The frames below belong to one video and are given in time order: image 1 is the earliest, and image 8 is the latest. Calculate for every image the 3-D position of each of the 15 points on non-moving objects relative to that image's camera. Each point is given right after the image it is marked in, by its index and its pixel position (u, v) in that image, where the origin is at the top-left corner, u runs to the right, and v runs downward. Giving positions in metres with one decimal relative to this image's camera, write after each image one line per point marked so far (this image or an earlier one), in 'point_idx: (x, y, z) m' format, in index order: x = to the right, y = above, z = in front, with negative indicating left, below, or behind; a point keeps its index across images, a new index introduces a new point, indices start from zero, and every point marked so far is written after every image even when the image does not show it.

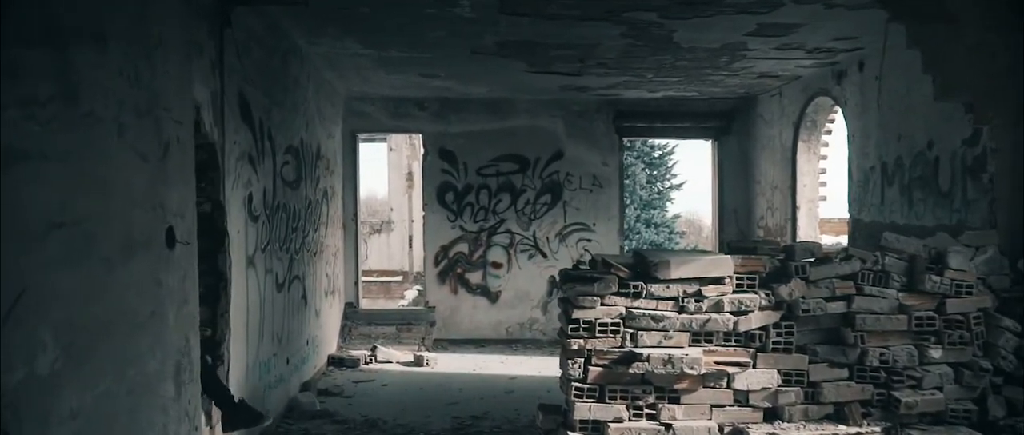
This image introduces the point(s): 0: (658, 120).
0: (+2.0, +1.3, +9.8) m
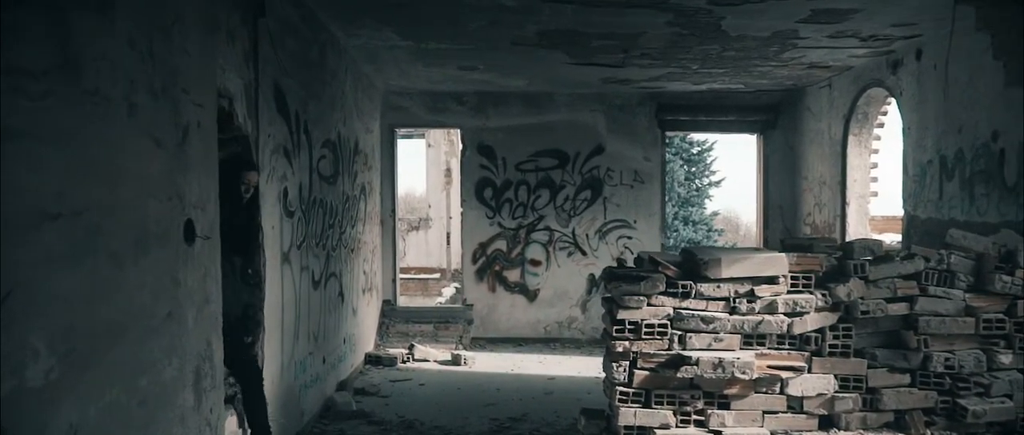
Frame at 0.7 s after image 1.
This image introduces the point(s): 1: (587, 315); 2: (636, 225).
0: (+2.5, +1.4, +9.5) m
1: (+1.0, -1.3, +9.5) m
2: (+1.6, -0.1, +9.5) m
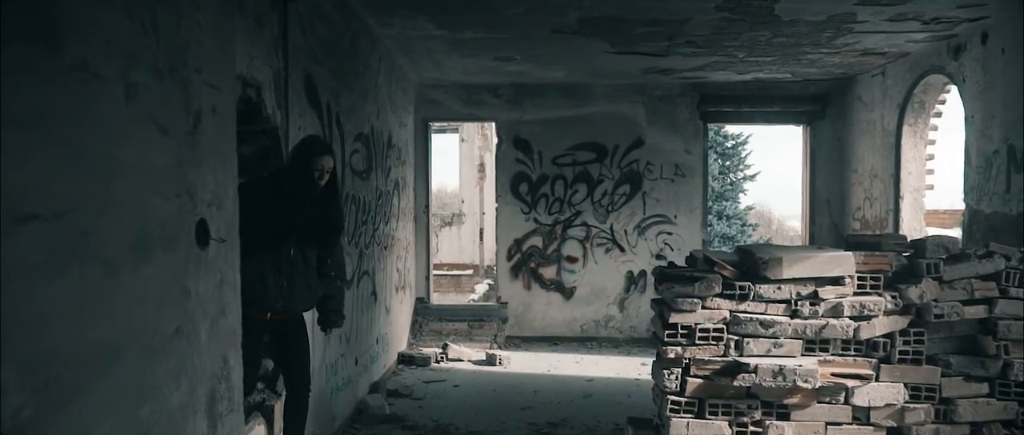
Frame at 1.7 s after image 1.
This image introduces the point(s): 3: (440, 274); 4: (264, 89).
0: (+3.0, +1.4, +9.1) m
1: (+1.5, -1.2, +9.2) m
2: (+2.1, 0.0, +9.2) m
3: (-1.5, -1.2, +15.7) m
4: (-1.3, +0.7, +3.8) m
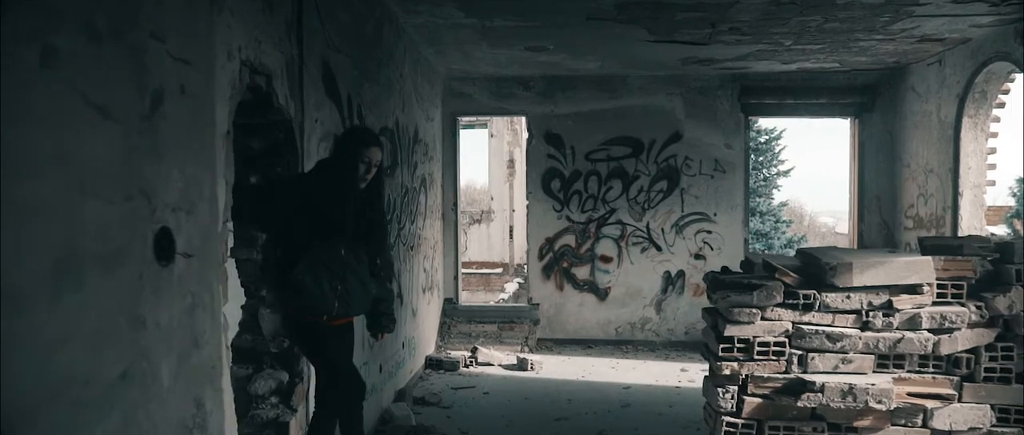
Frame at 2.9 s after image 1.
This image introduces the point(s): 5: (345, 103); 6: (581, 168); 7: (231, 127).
0: (+3.3, +1.5, +8.6) m
1: (+1.8, -1.2, +8.8) m
2: (+2.5, 0.0, +8.7) m
3: (-0.9, -1.2, +15.4) m
4: (-1.1, +0.7, +3.4) m
5: (-1.1, +0.7, +4.6) m
6: (+0.8, +0.6, +8.8) m
7: (-1.2, +0.4, +2.9) m
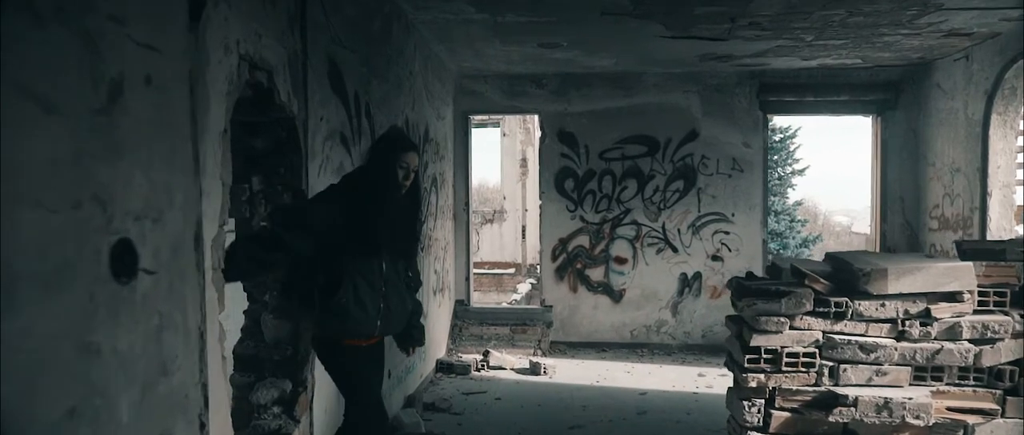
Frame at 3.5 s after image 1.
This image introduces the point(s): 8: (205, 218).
0: (+3.5, +1.5, +8.4) m
1: (+2.0, -1.2, +8.6) m
2: (+2.6, 0.0, +8.5) m
3: (-0.6, -1.2, +15.2) m
4: (-1.1, +0.6, +3.3) m
5: (-1.0, +0.7, +4.4) m
6: (+1.0, +0.6, +8.6) m
7: (-1.1, +0.4, +2.7) m
8: (-1.1, 0.0, +2.6) m
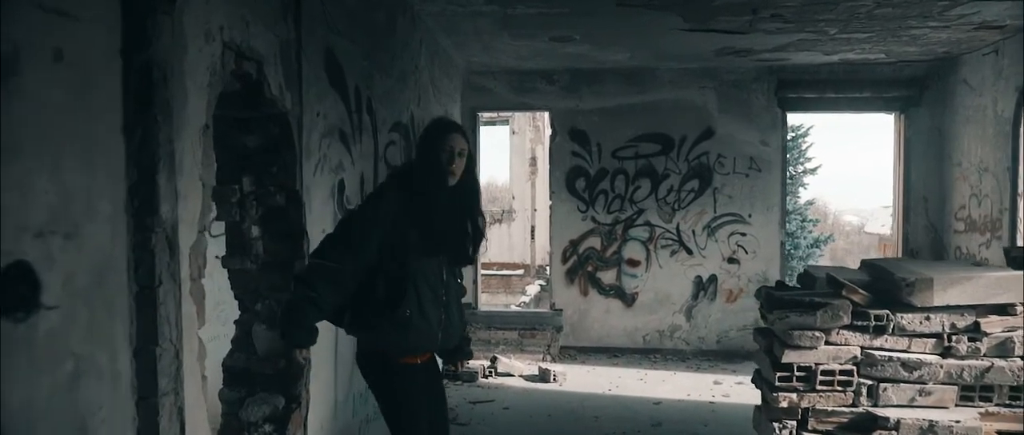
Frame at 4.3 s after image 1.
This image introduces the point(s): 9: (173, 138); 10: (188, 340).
0: (+3.6, +1.4, +8.1) m
1: (+2.1, -1.2, +8.3) m
2: (+2.7, 0.0, +8.2) m
3: (-0.5, -1.2, +15.0) m
4: (-1.0, +0.6, +3.0) m
5: (-0.9, +0.7, +4.2) m
6: (+1.1, +0.6, +8.3) m
7: (-1.1, +0.3, +2.5) m
8: (-1.1, 0.0, +2.4) m
9: (-1.1, +0.3, +2.3) m
10: (-1.1, -0.4, +2.4) m
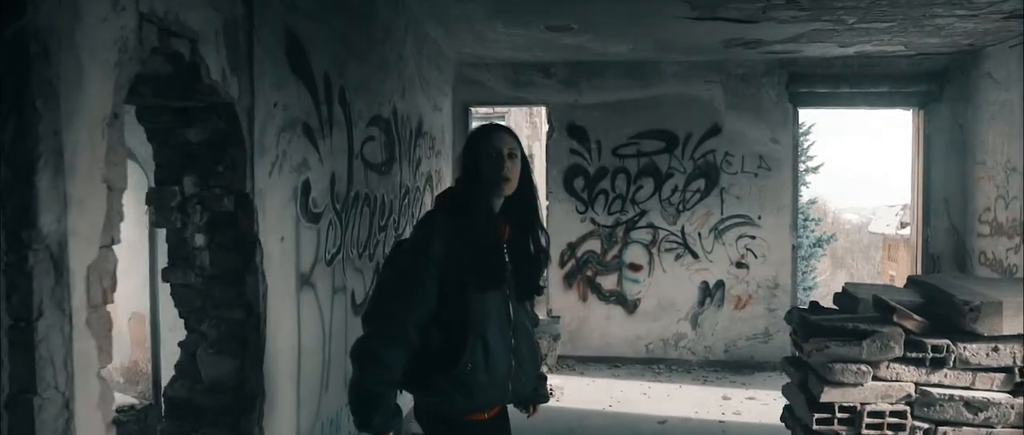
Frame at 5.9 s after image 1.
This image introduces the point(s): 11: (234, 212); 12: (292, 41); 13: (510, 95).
0: (+3.5, +1.4, +7.6) m
1: (+2.0, -1.2, +7.8) m
2: (+2.7, -0.1, +7.7) m
3: (-0.5, -1.1, +14.5) m
4: (-1.1, +0.6, +2.5) m
5: (-1.0, +0.7, +3.7) m
6: (+1.0, +0.6, +7.8) m
7: (-1.1, +0.3, +2.0) m
8: (-1.1, -0.1, +1.9) m
9: (-1.1, +0.2, +1.8) m
10: (-1.1, -0.4, +1.9) m
11: (-1.1, 0.0, +2.9) m
12: (-1.0, +0.8, +3.3) m
13: (0.0, +1.3, +7.8) m
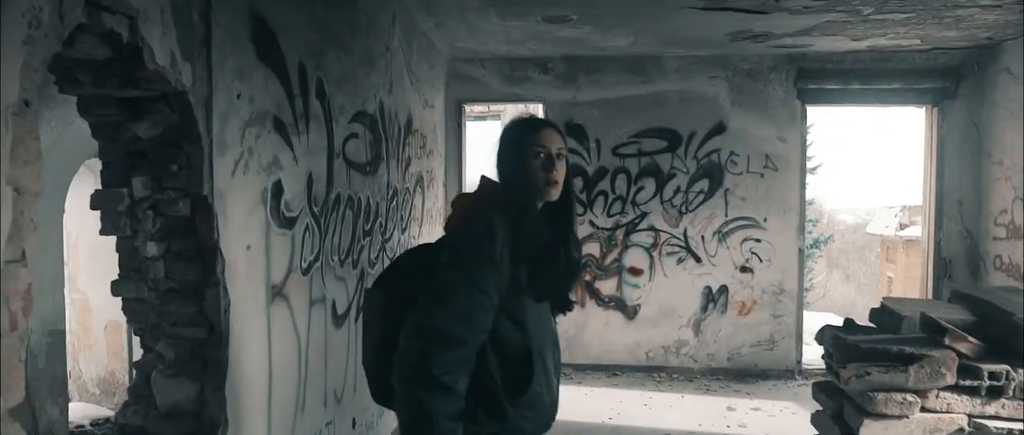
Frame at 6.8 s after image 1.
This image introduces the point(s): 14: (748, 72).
0: (+3.5, +1.4, +7.3) m
1: (+2.0, -1.3, +7.5) m
2: (+2.6, -0.1, +7.4) m
3: (-0.6, -1.2, +14.1) m
4: (-1.1, +0.6, +2.2) m
5: (-1.0, +0.7, +3.3) m
6: (+1.0, +0.5, +7.5) m
7: (-1.1, +0.3, +1.7) m
8: (-1.2, -0.1, +1.5) m
9: (-1.2, +0.2, +1.5) m
10: (-1.1, -0.5, +1.6) m
11: (-1.2, 0.0, +2.6) m
12: (-1.0, +0.8, +3.0) m
13: (-0.1, +1.3, +7.5) m
14: (+2.4, +1.5, +7.3) m
